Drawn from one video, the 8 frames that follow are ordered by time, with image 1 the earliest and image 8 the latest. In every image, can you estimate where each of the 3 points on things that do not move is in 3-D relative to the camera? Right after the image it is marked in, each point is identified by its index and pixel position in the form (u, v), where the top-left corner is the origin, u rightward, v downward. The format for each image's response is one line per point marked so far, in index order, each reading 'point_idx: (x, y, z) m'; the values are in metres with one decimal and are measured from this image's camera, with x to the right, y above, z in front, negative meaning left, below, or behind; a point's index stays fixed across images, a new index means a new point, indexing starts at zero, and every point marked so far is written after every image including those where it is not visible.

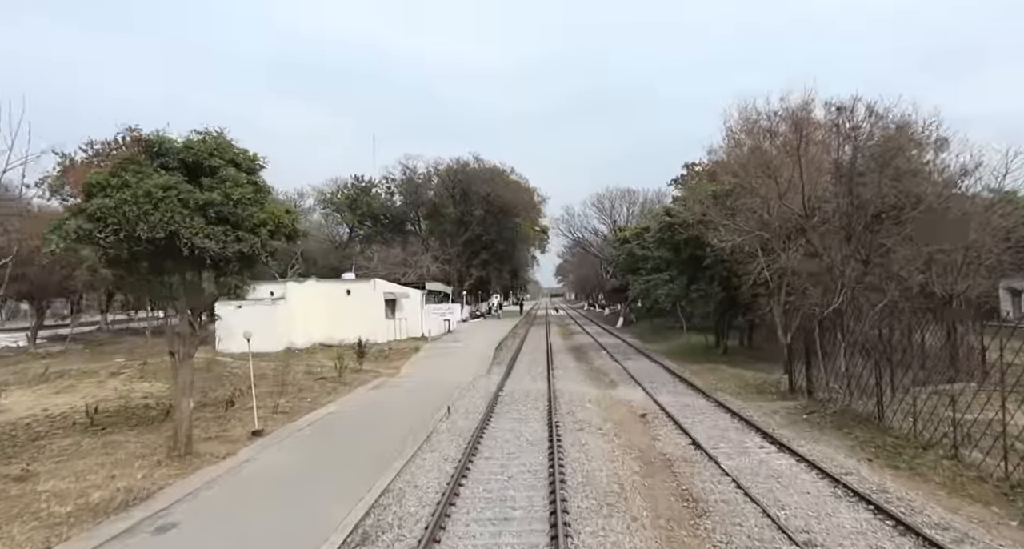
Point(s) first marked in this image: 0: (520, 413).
0: (+0.1, -3.0, +15.5) m
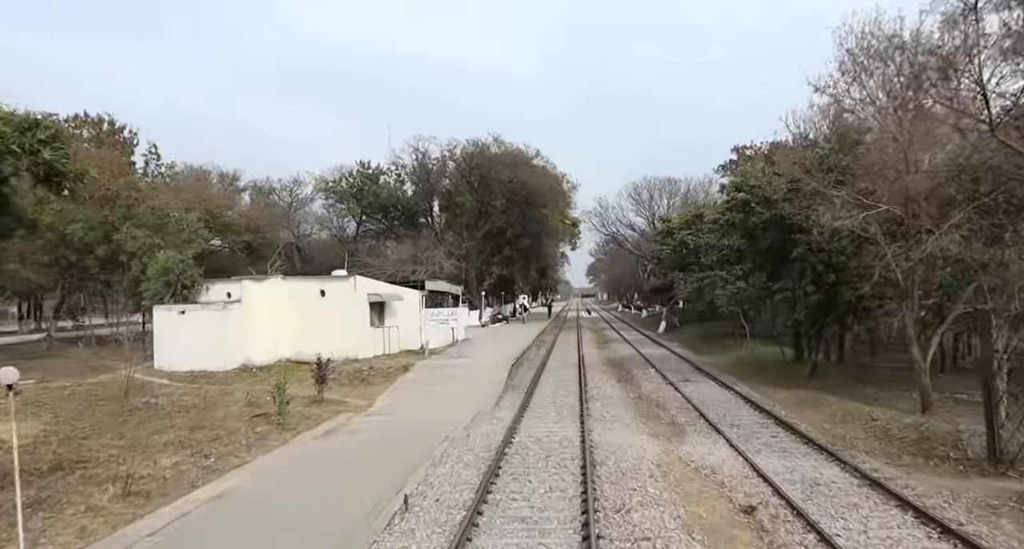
0: (+0.3, -2.9, +9.0) m
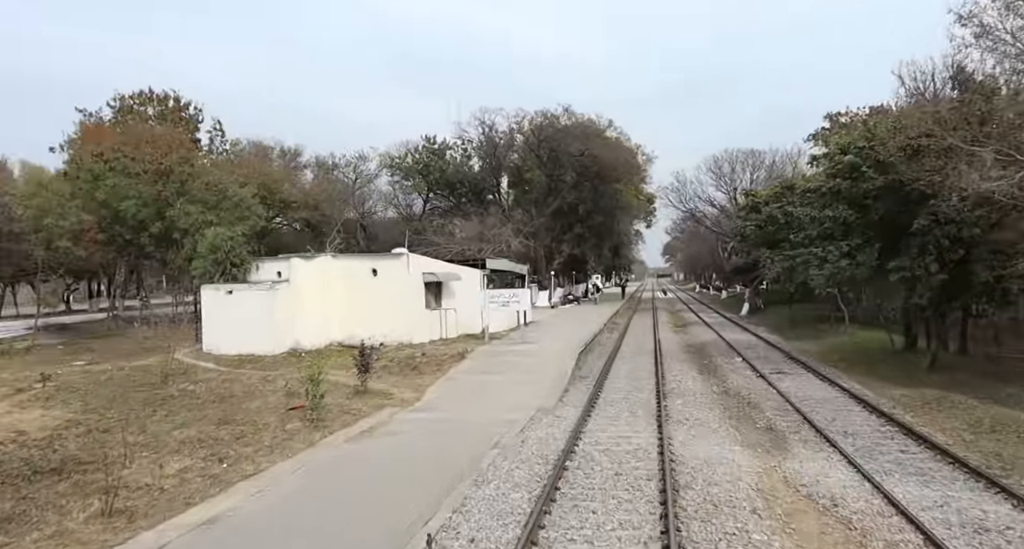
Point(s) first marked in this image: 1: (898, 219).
0: (+0.8, -2.6, +7.0) m
1: (+9.2, +1.3, +16.9) m
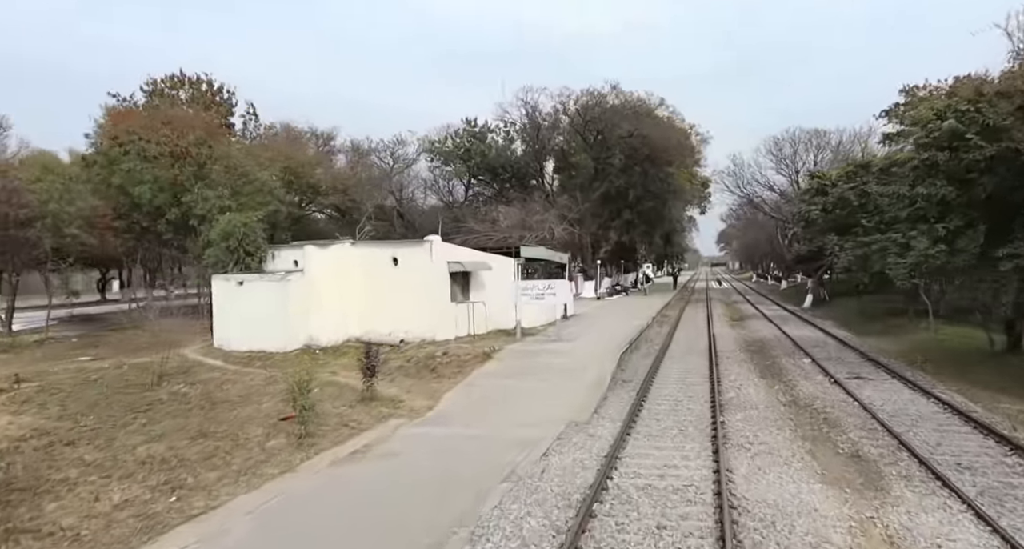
0: (+0.8, -2.5, +4.8) m
1: (+9.9, +1.5, +14.1) m
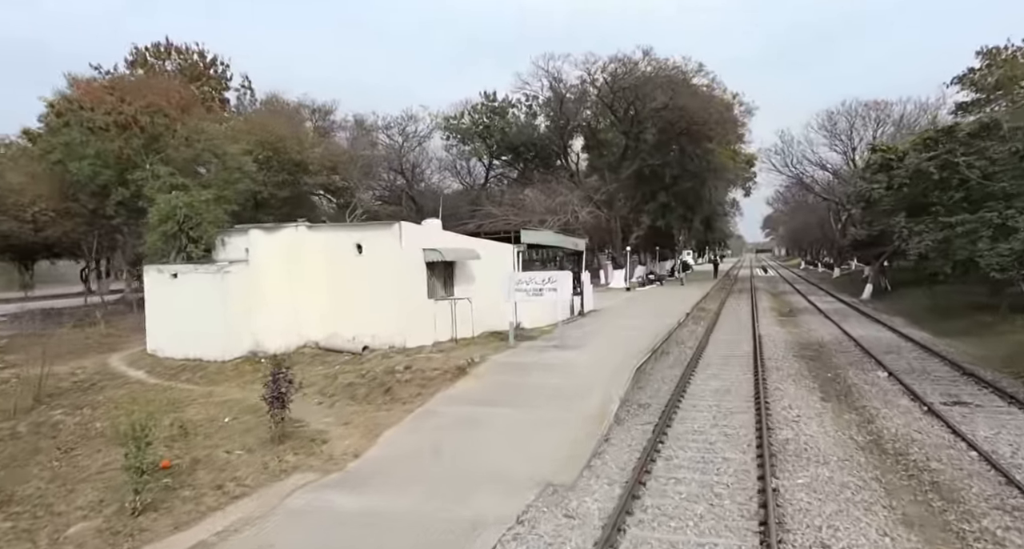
0: (-0.2, -2.6, +1.1) m
1: (+9.4, +1.7, +9.8) m
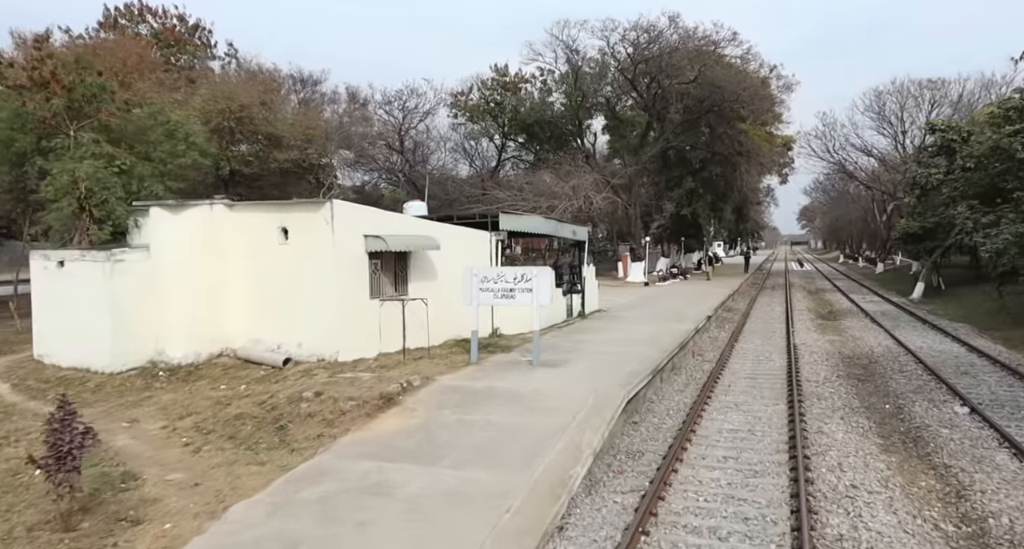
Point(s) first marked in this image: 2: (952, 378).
0: (-1.4, -2.7, -2.1) m
1: (+8.7, +1.5, +6.1) m
2: (+8.5, -2.0, +13.7) m
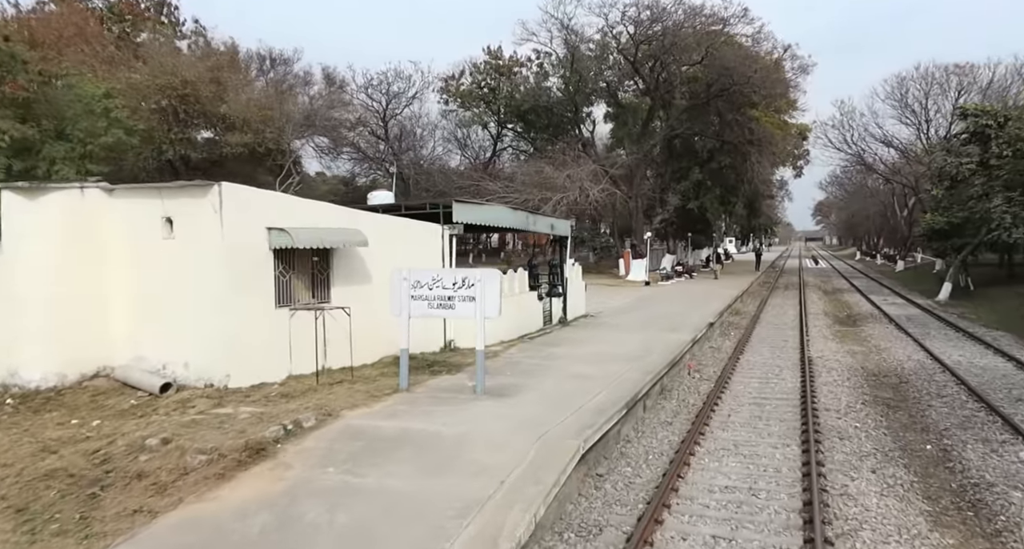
0: (-2.4, -2.8, -4.5) m
1: (+7.8, +1.4, +3.5) m
2: (+7.8, -2.1, +11.2) m
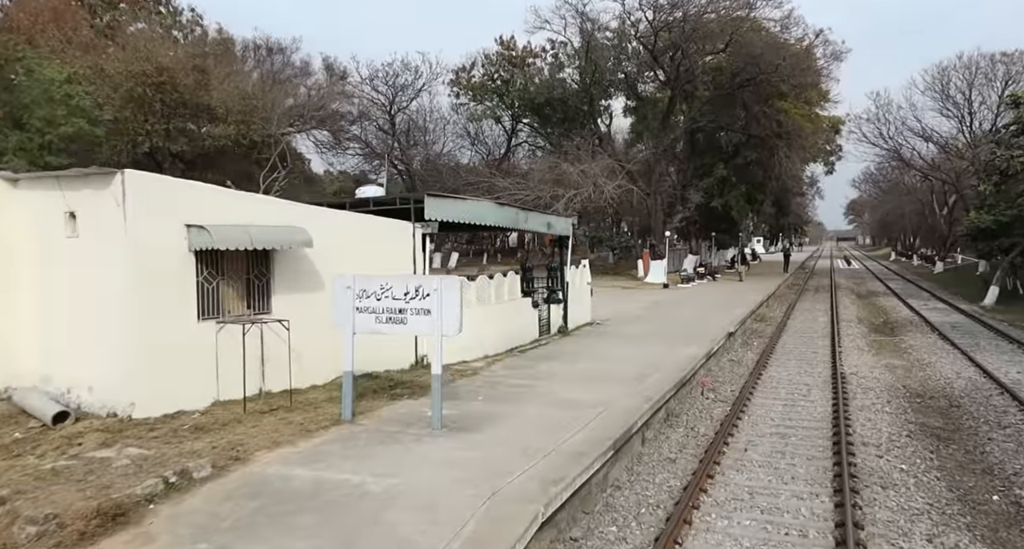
0: (-3.3, -2.9, -6.0) m
1: (+7.2, +1.3, +1.6) m
2: (+7.5, -2.2, +9.2) m
